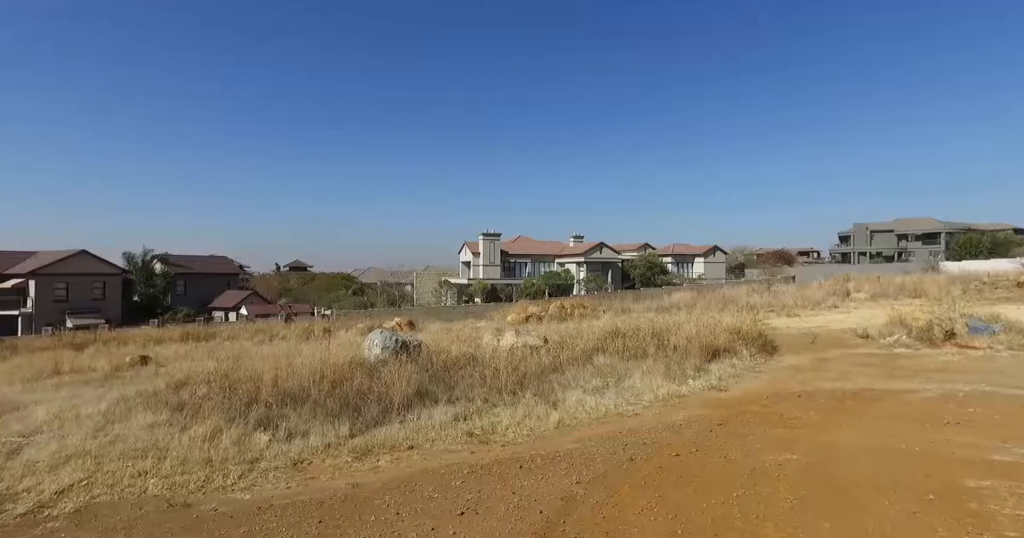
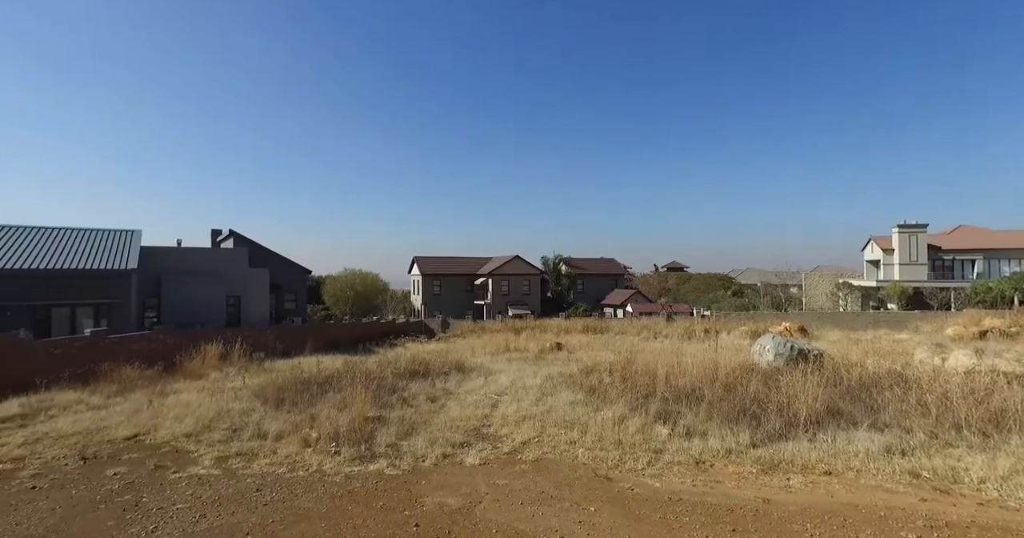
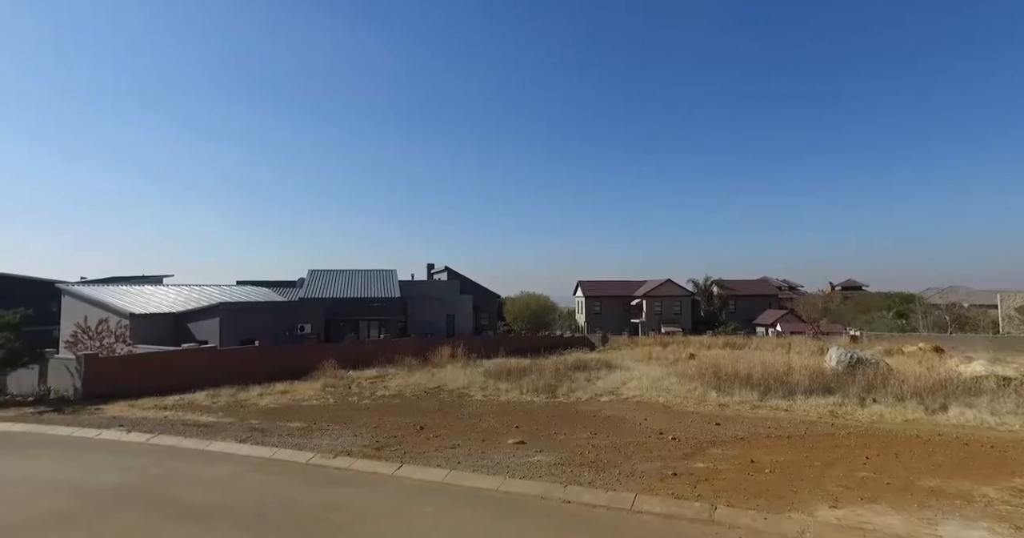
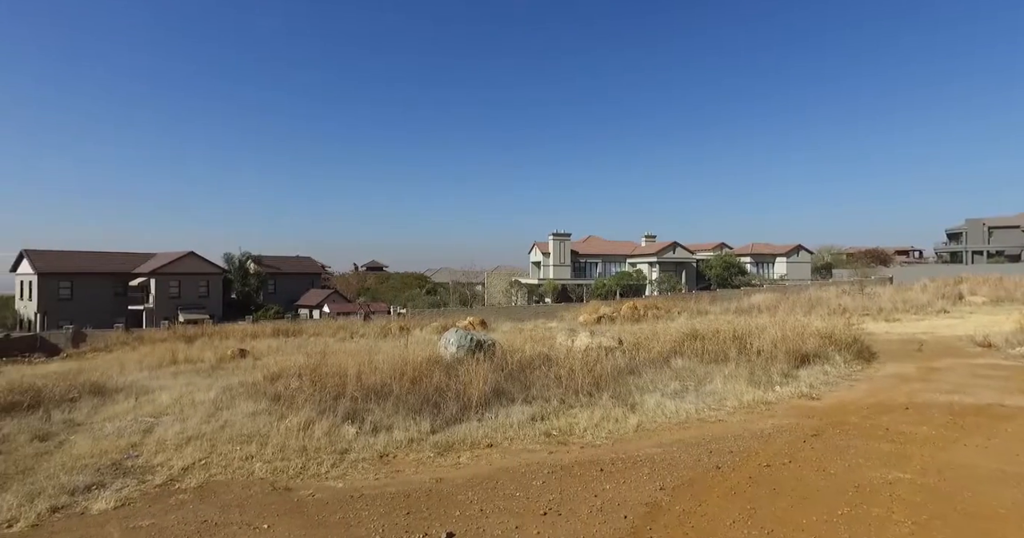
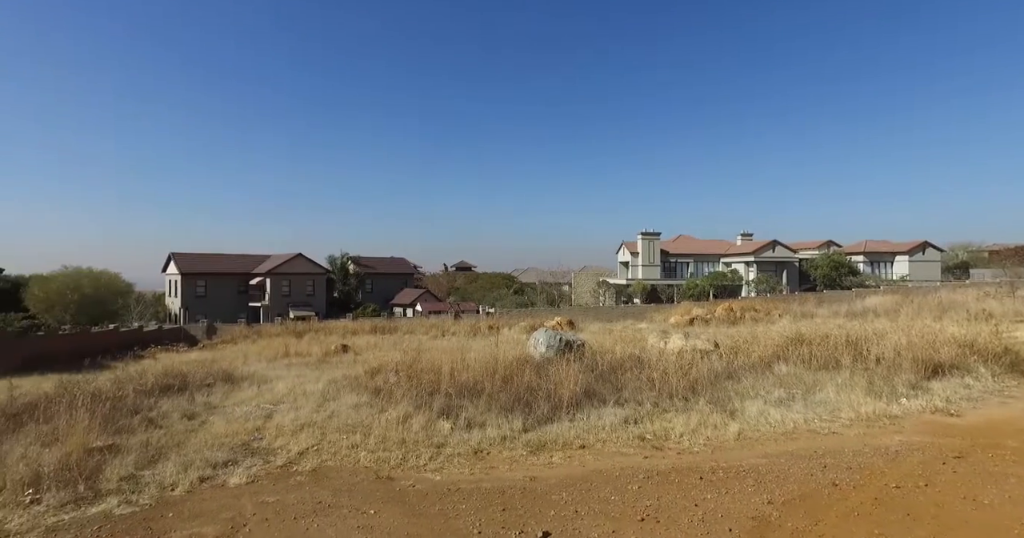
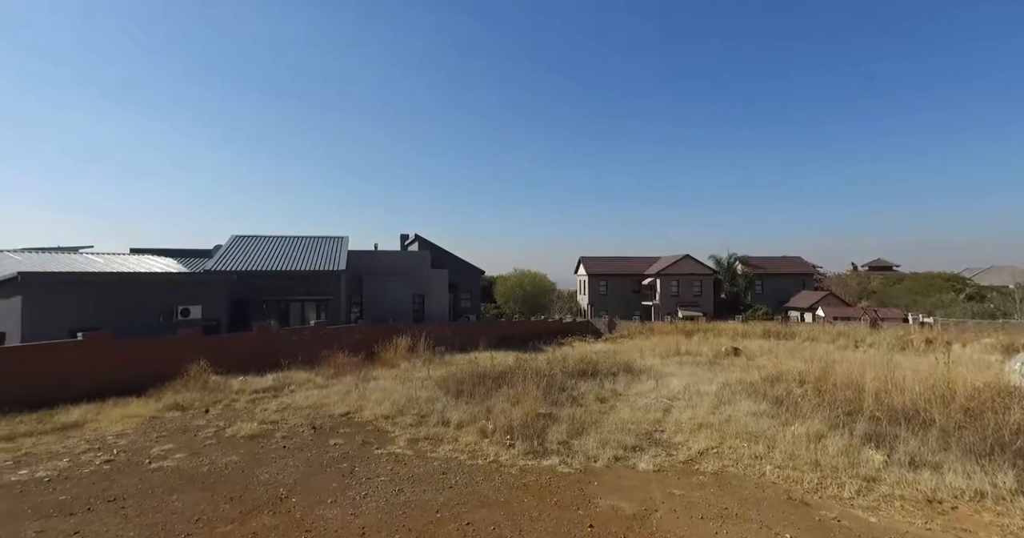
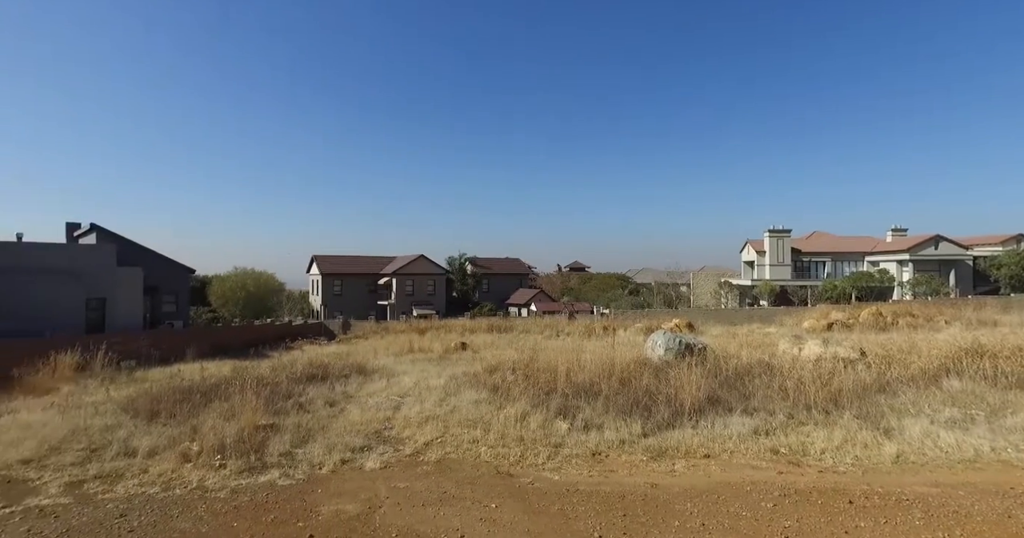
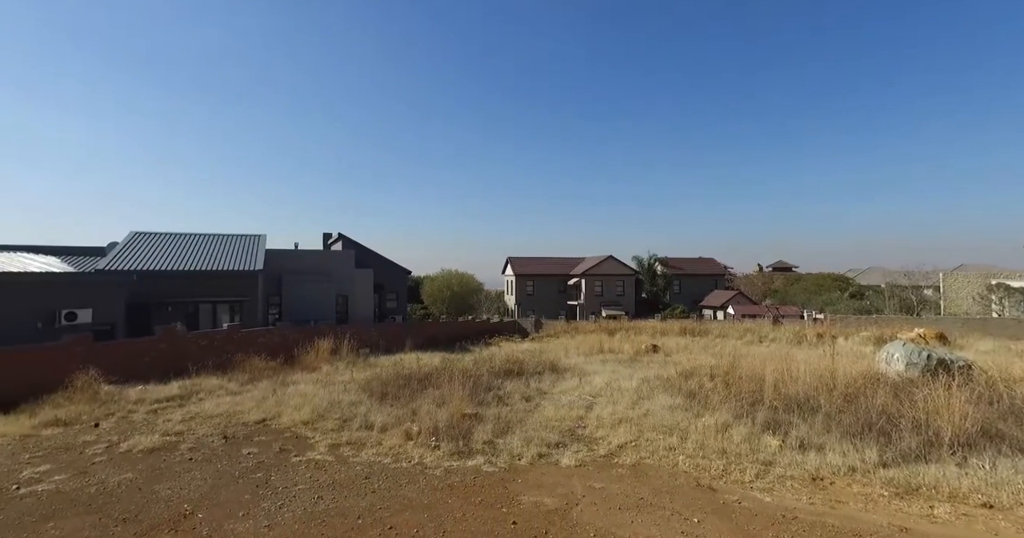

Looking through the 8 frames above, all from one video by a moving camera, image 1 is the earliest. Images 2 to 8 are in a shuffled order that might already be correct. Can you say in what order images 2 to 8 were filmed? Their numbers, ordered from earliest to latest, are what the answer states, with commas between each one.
4, 5, 7, 2, 8, 6, 3
